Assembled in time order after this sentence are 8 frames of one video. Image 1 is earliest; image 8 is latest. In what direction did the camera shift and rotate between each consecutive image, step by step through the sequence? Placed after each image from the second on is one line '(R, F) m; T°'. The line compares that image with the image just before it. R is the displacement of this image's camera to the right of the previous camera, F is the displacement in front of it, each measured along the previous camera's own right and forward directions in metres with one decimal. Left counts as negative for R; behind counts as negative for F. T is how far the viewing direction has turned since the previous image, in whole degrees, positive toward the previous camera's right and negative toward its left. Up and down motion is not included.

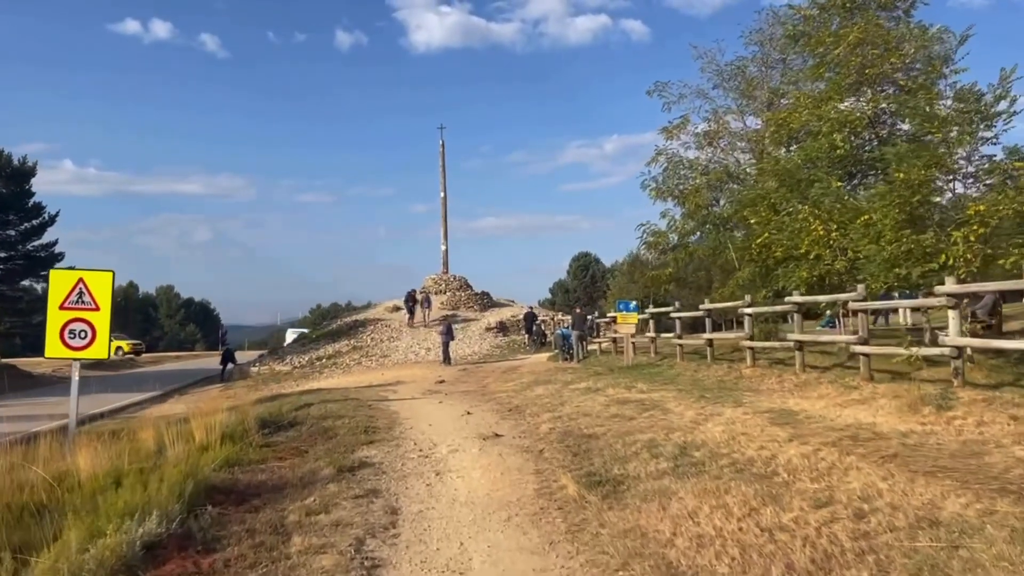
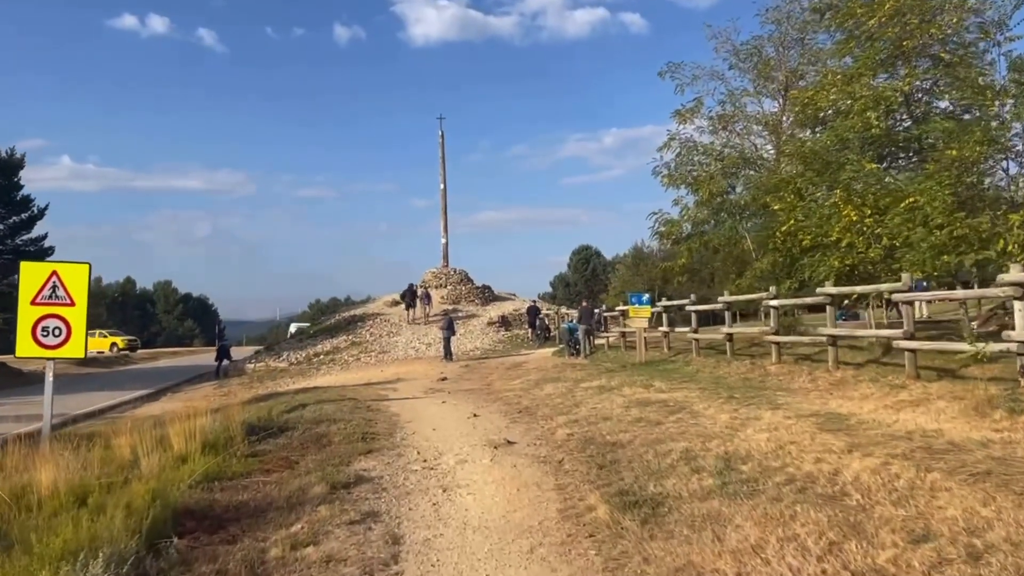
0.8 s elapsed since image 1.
(-0.1, +1.0) m; 0°
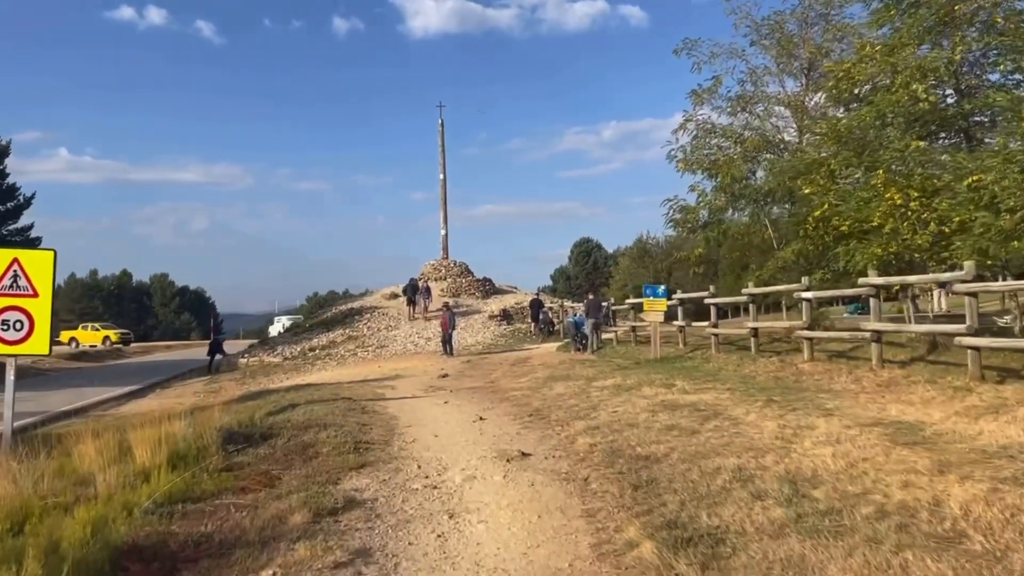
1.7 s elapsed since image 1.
(-0.1, +1.2) m; 0°
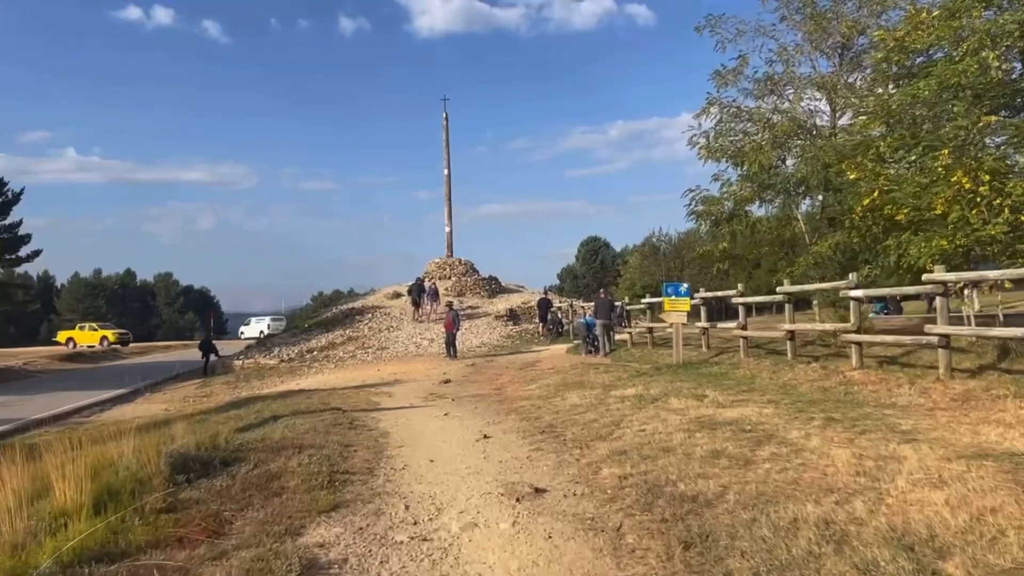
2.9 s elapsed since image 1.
(0.0, +1.5) m; 0°
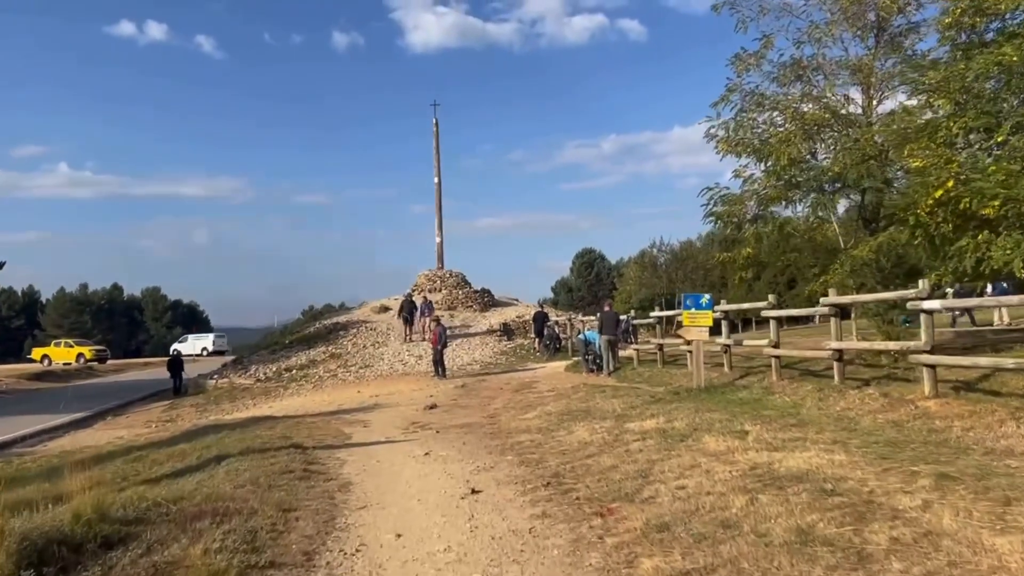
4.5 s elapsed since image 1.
(0.0, +2.1) m; 0°
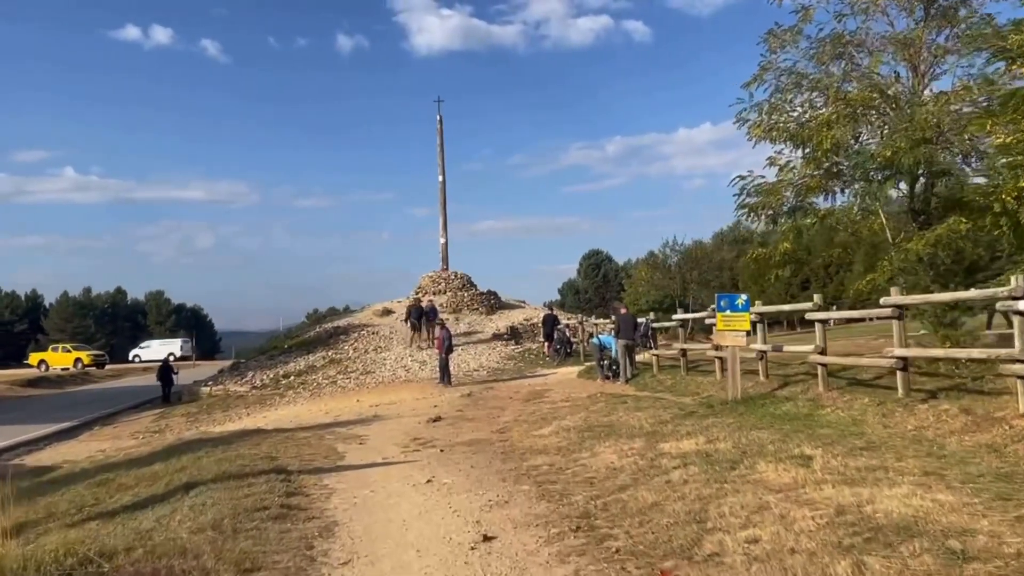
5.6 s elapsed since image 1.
(-0.1, +1.4) m; 0°
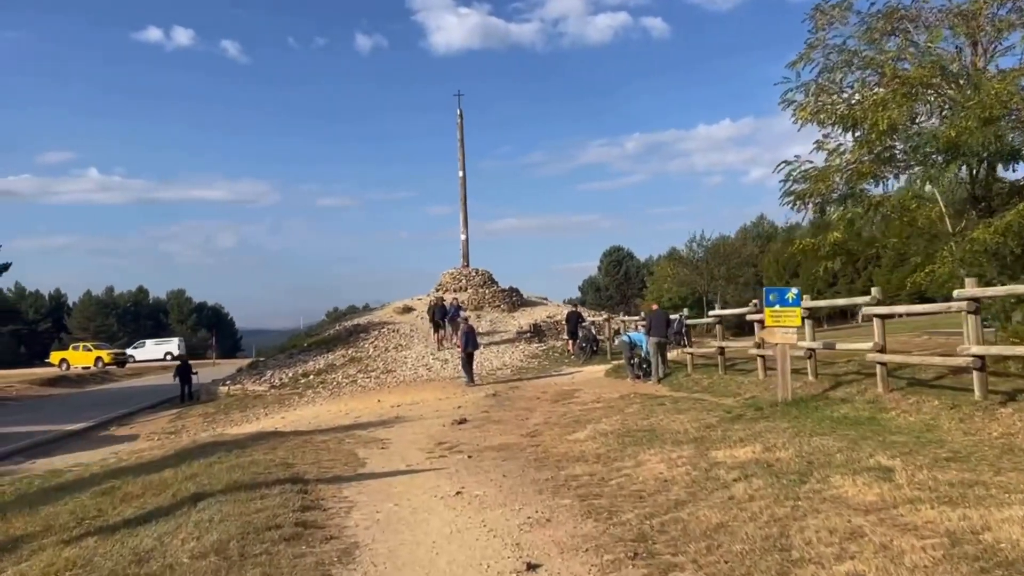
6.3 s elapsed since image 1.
(-0.2, +0.8) m; -1°
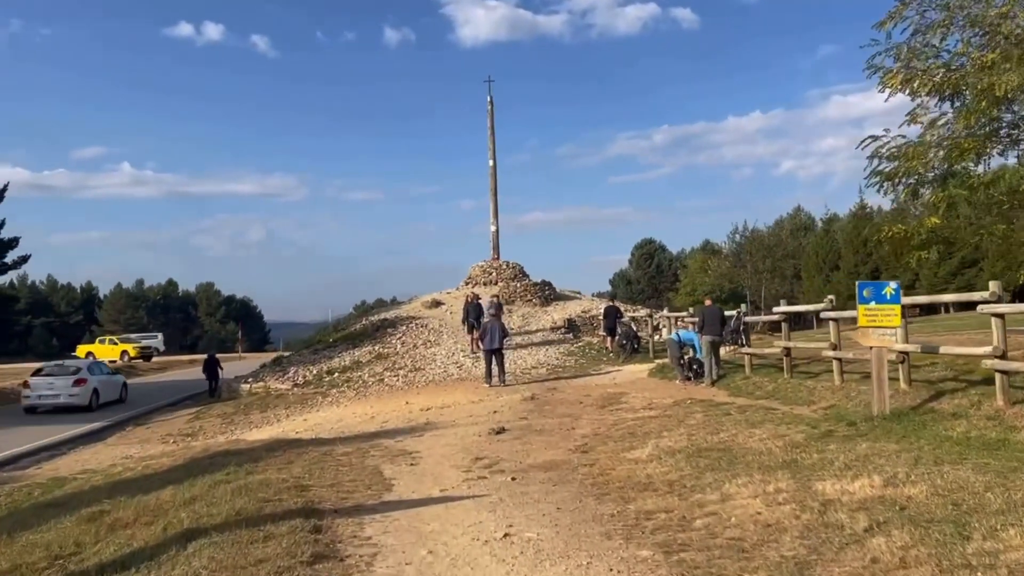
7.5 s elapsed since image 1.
(-0.3, +1.5) m; -2°
